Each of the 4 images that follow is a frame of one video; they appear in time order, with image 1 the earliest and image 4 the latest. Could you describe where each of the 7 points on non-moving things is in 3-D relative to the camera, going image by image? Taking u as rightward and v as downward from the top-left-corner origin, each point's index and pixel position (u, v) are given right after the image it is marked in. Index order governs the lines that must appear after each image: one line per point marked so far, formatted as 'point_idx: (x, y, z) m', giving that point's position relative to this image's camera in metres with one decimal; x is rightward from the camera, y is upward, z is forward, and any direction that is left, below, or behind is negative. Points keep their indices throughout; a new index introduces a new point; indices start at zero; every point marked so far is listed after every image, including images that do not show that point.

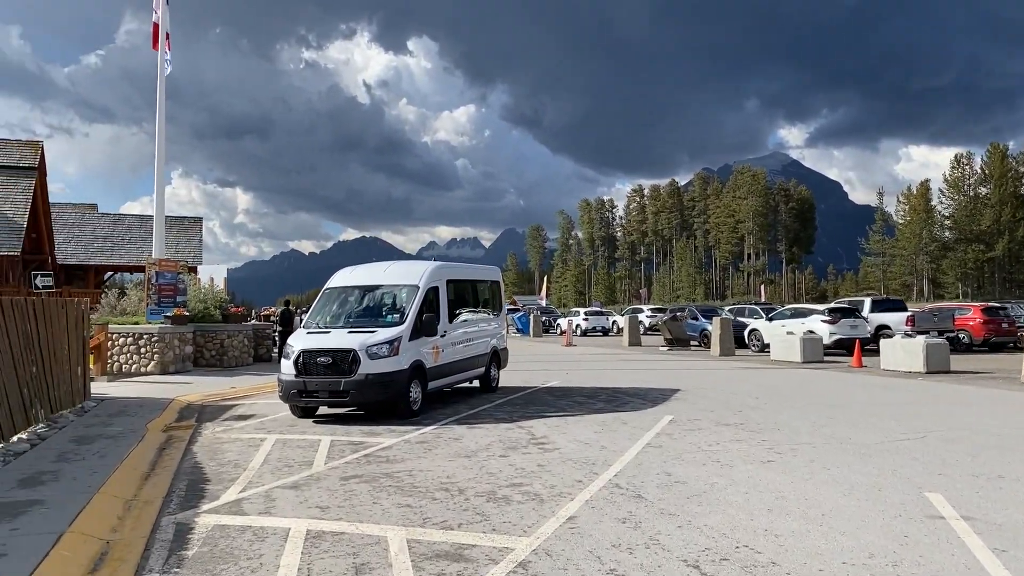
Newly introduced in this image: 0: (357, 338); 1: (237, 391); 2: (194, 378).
0: (-2.2, -0.7, +11.7) m
1: (-5.4, -2.0, +16.4) m
2: (-6.8, -1.9, +18.2) m
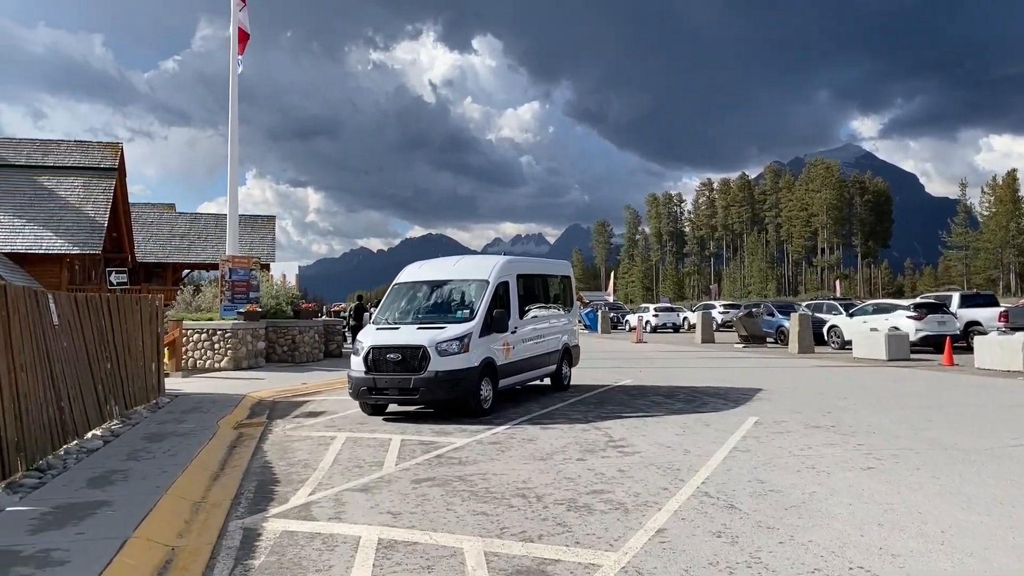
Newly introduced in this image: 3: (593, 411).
0: (-1.2, -0.6, +11.4) m
1: (-4.0, -1.9, +16.3) m
2: (-5.3, -1.9, +18.2) m
3: (+1.2, -1.8, +12.4) m
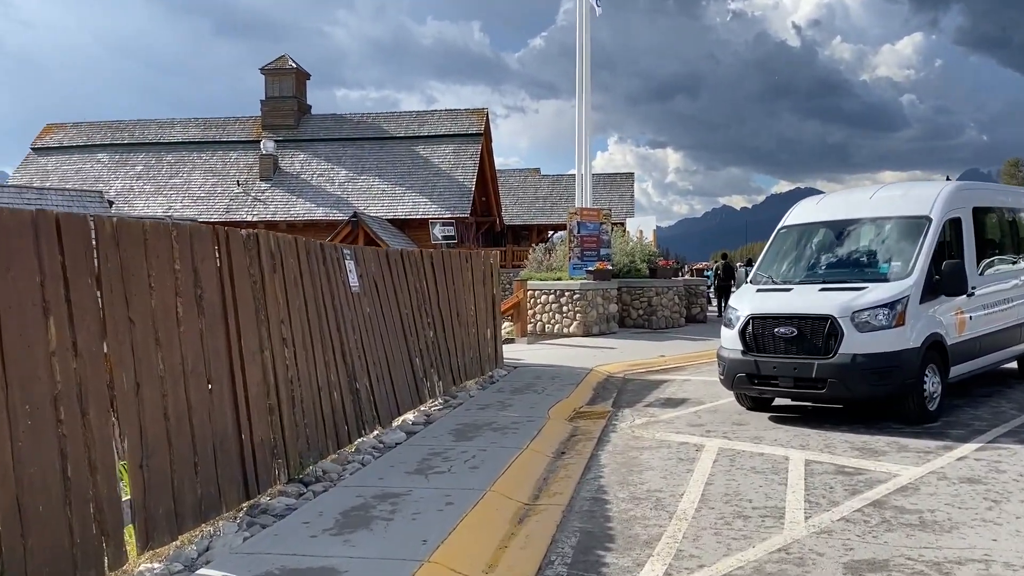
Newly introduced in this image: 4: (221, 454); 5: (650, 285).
0: (+3.0, -0.1, +7.7) m
1: (+2.4, -1.1, +13.4) m
2: (+2.0, -1.0, +15.6) m
3: (+5.5, -1.2, +7.7) m
4: (-1.8, -1.0, +5.1) m
5: (+2.9, +0.1, +17.9) m
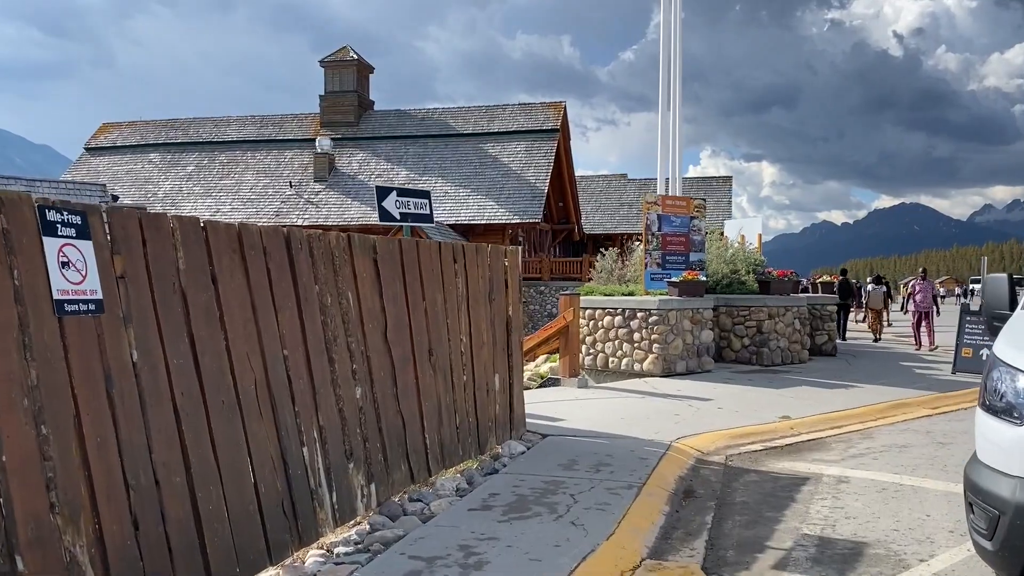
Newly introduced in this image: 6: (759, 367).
0: (+2.7, -0.2, +2.6) m
1: (+2.8, -1.4, +8.3) m
2: (+2.6, -1.2, +10.6) m
3: (+5.2, -1.4, +2.3) m
4: (-2.3, -1.0, +0.6) m
5: (+3.8, -0.2, +12.8) m
6: (+3.7, -1.2, +12.7) m
